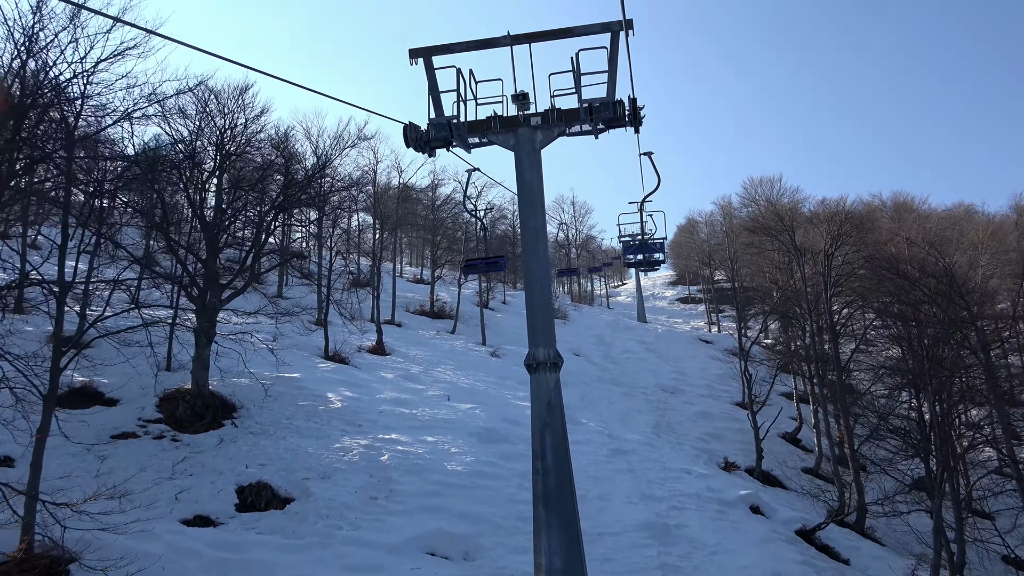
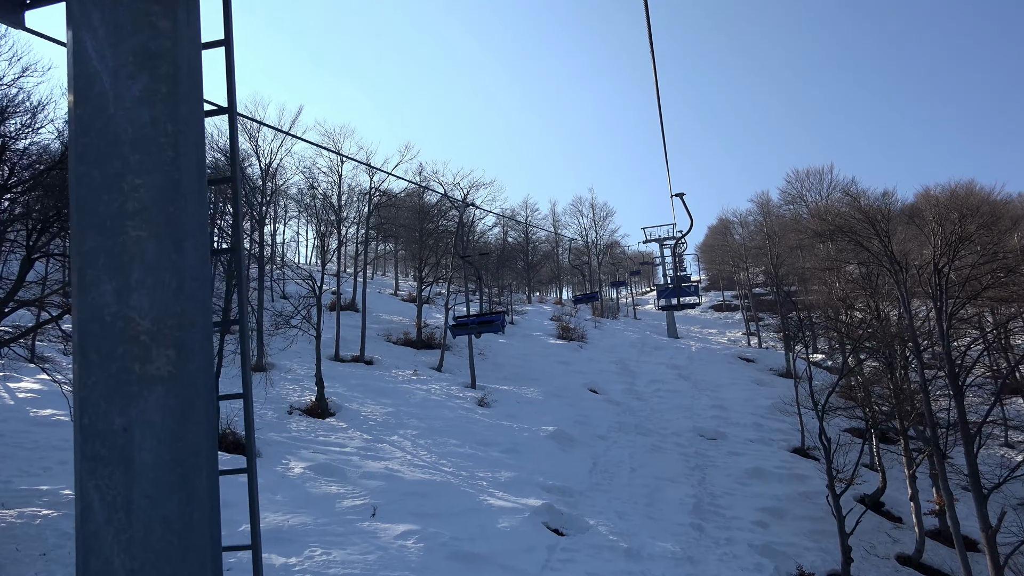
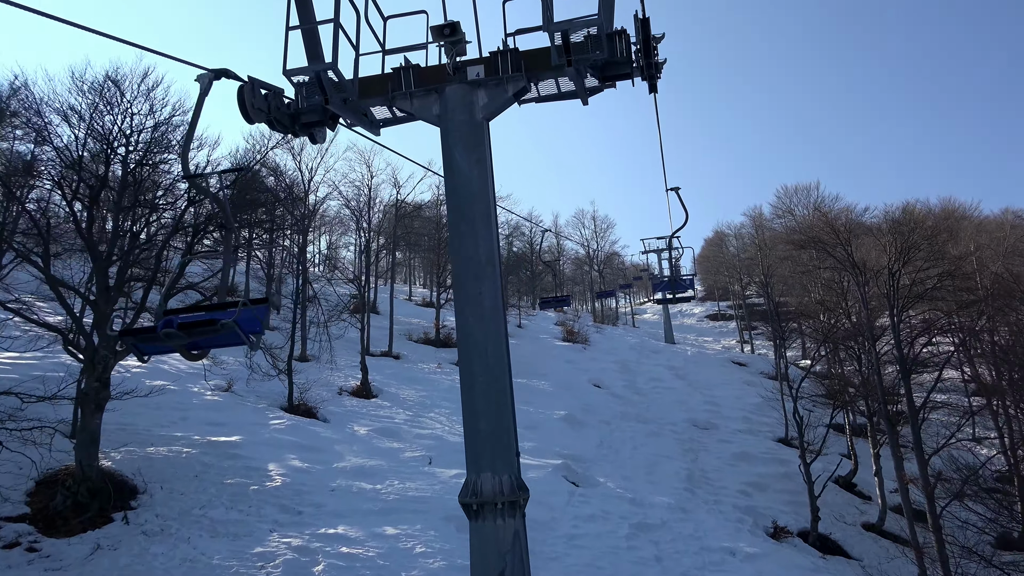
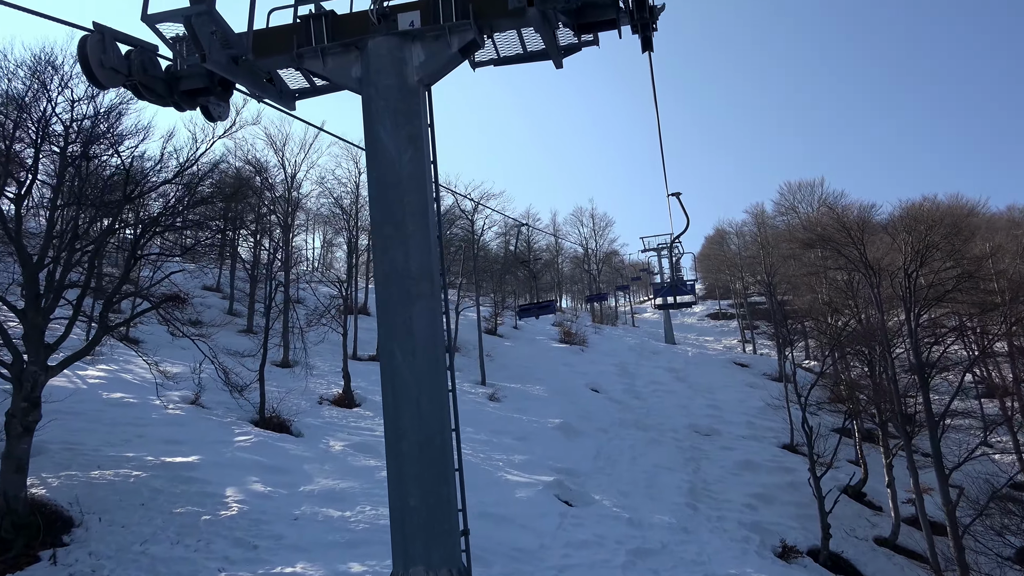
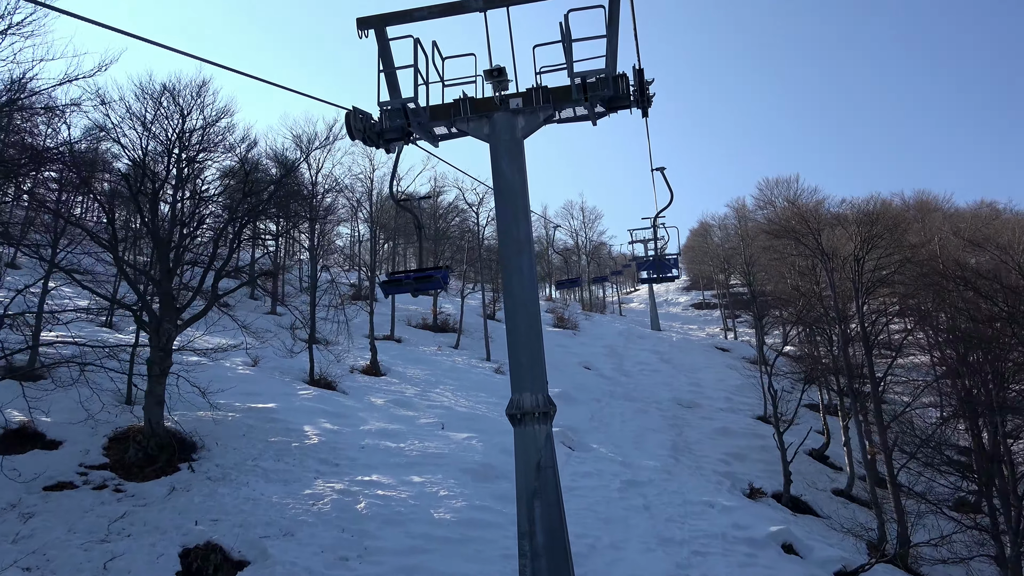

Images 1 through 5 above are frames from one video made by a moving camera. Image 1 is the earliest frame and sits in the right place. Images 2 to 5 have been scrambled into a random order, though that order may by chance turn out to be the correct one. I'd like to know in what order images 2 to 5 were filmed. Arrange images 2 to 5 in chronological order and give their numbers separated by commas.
5, 3, 4, 2
